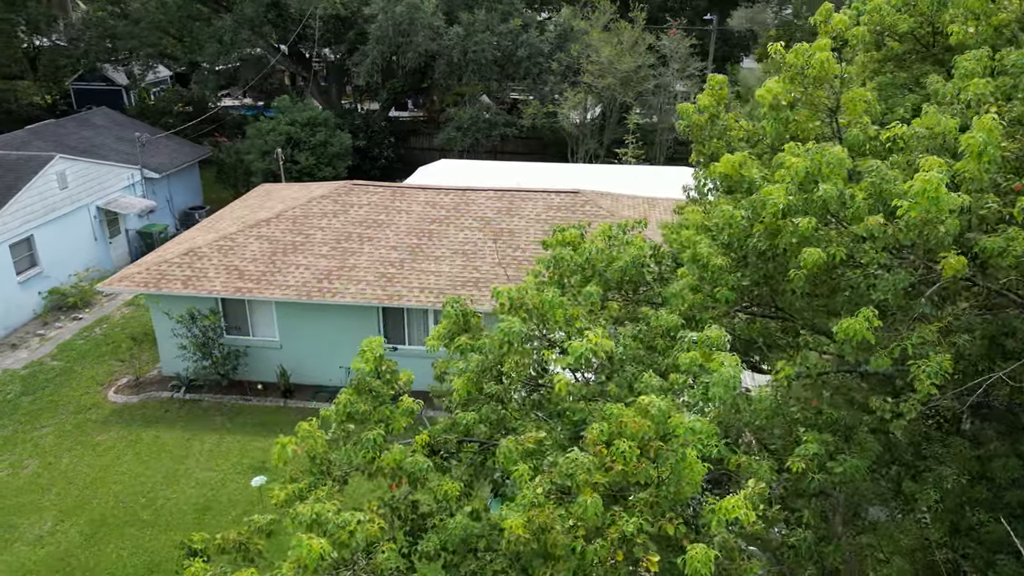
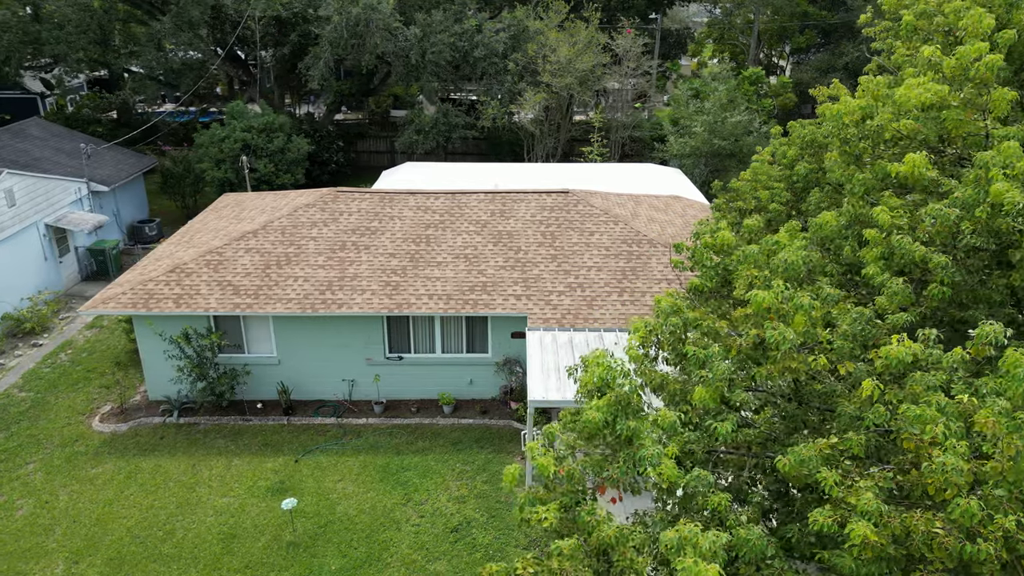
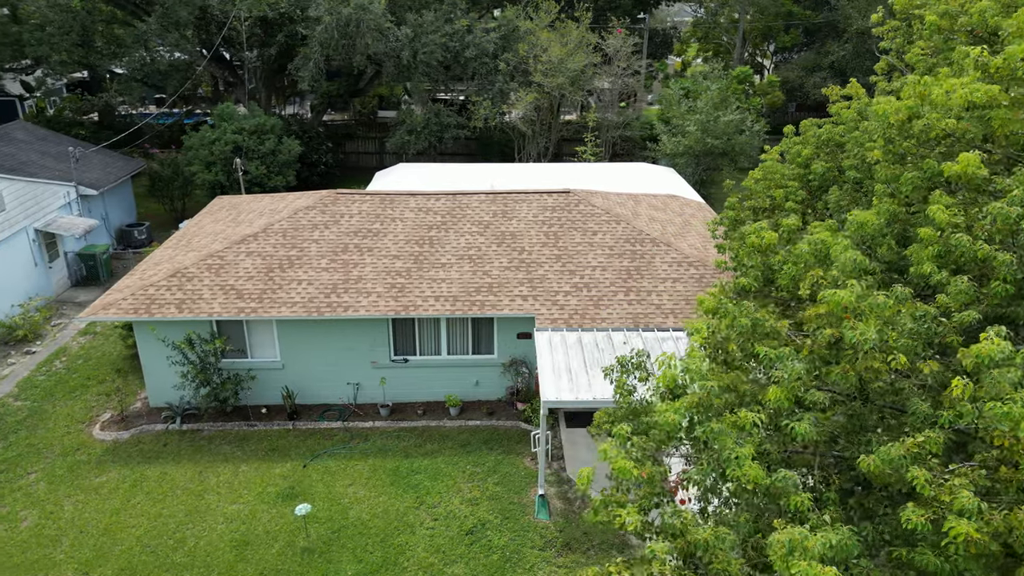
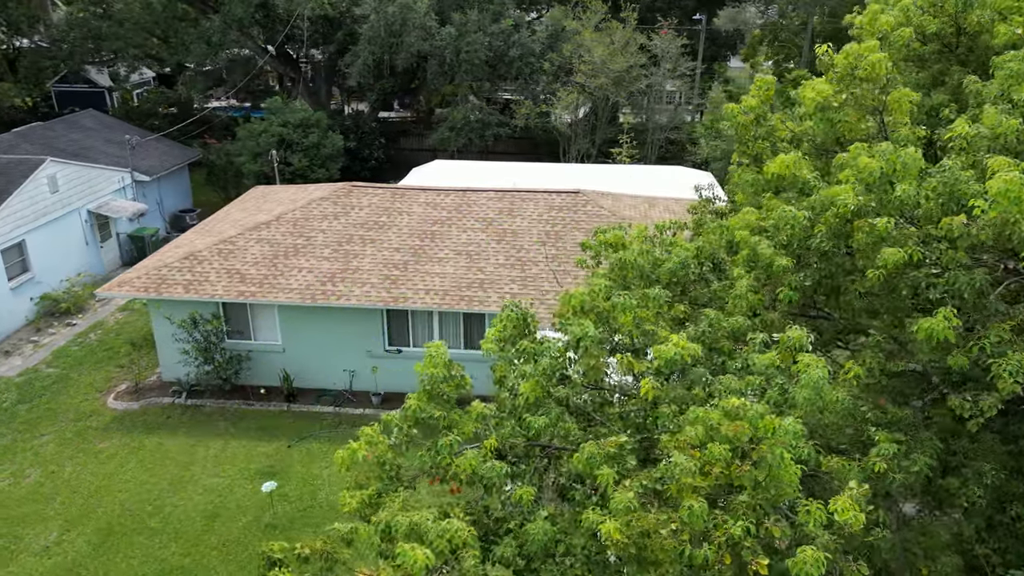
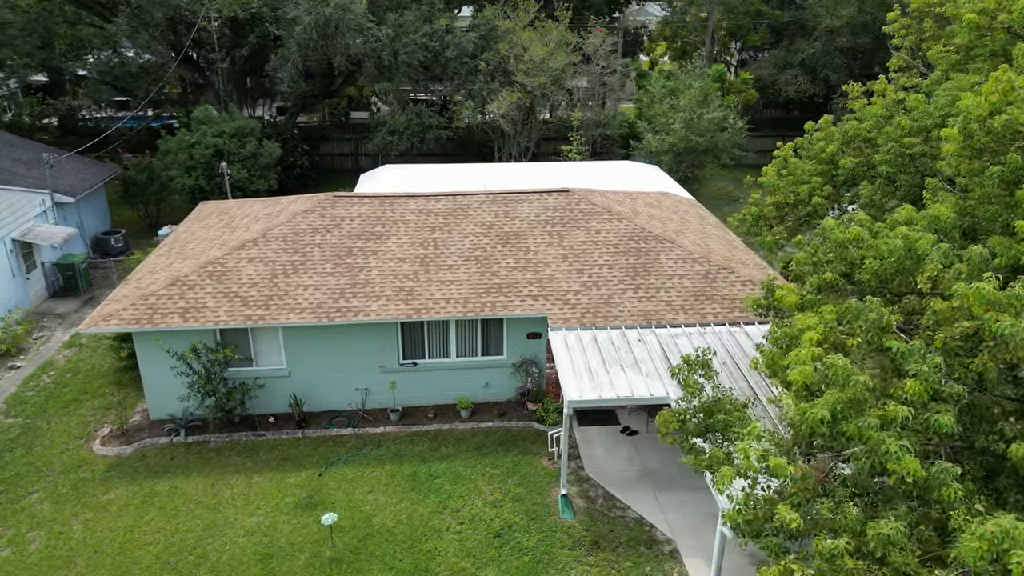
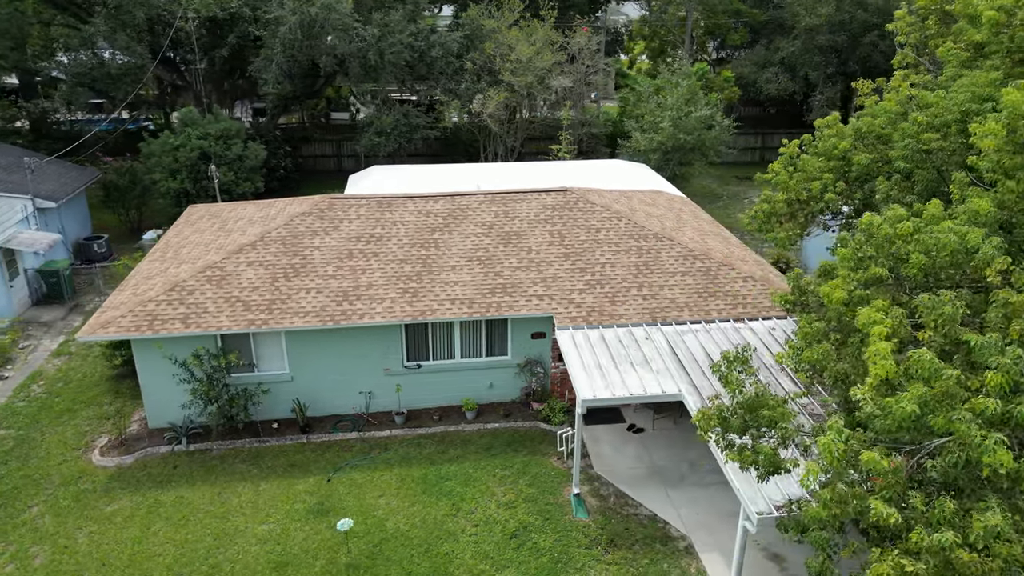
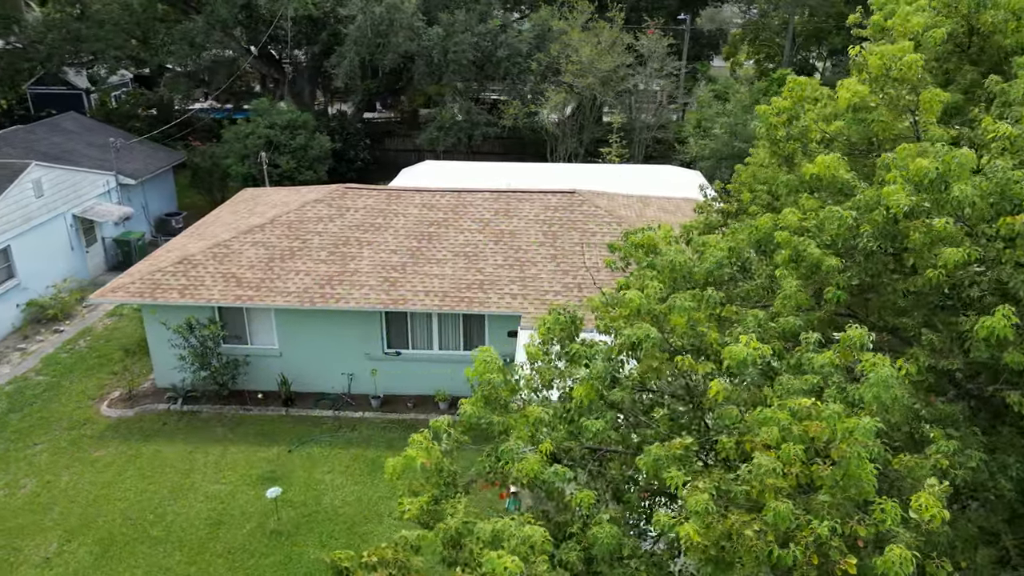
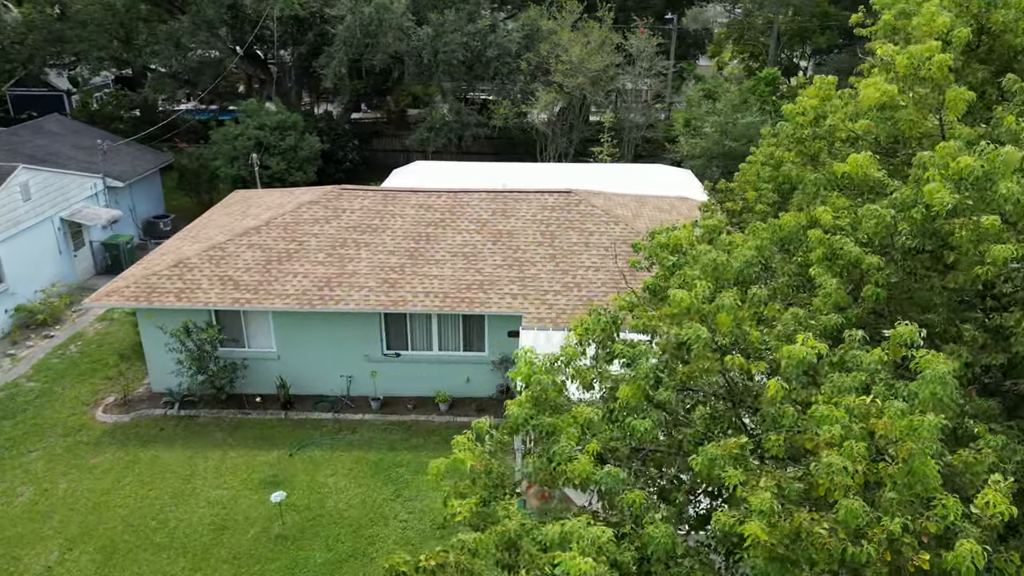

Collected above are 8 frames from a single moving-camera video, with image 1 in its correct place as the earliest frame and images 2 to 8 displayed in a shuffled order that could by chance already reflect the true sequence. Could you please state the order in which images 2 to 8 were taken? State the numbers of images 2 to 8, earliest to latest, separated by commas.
4, 7, 8, 2, 3, 5, 6
